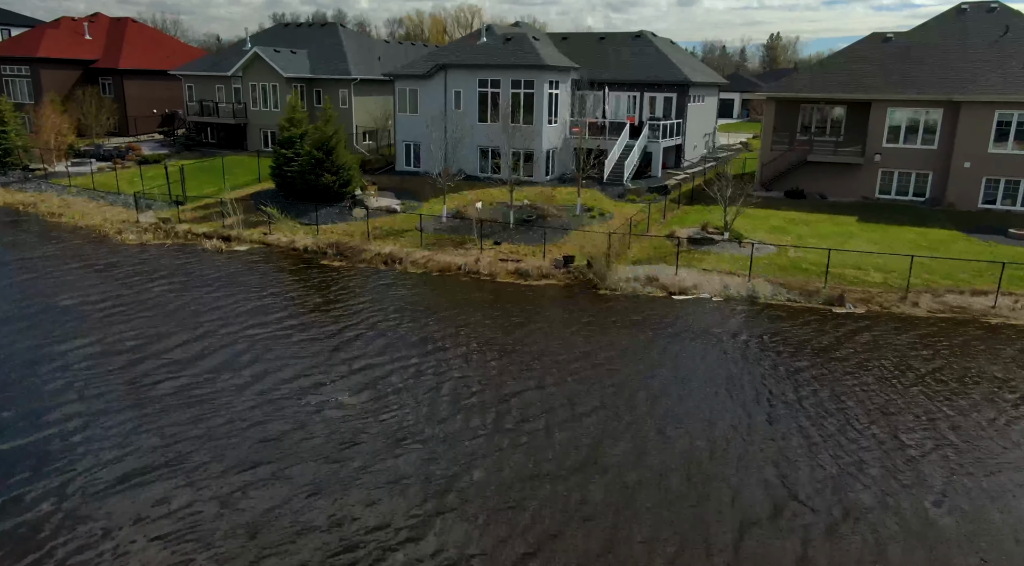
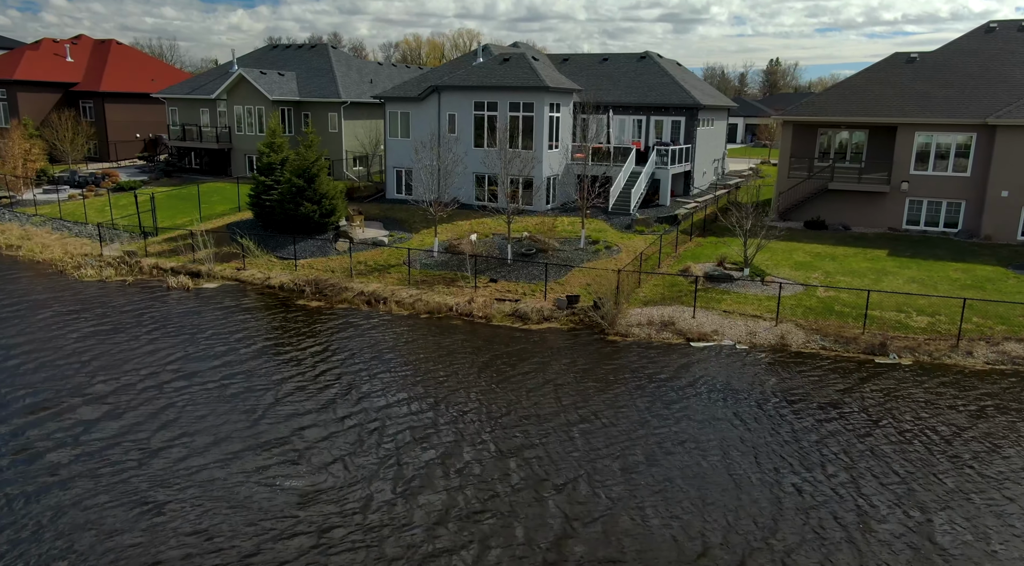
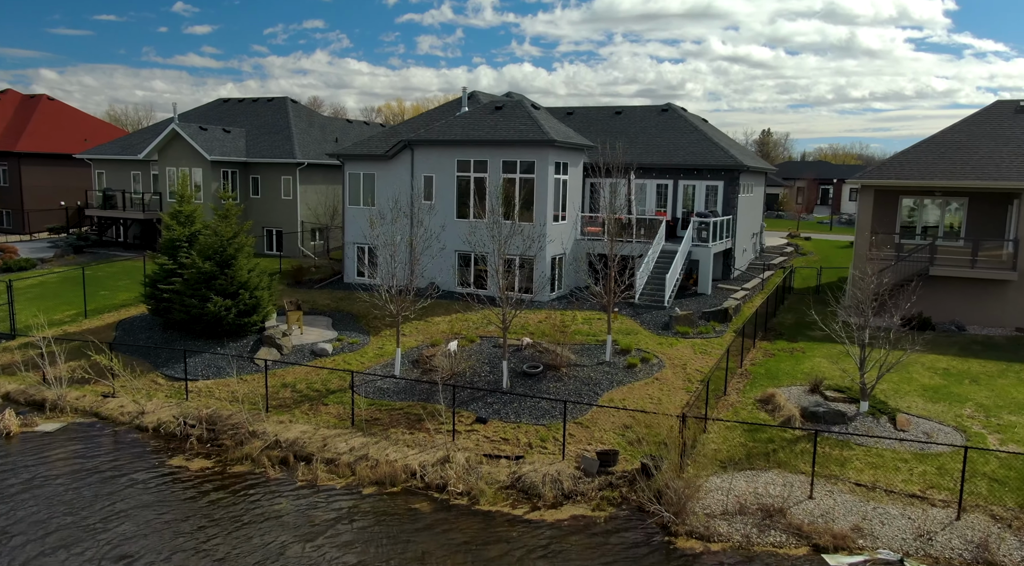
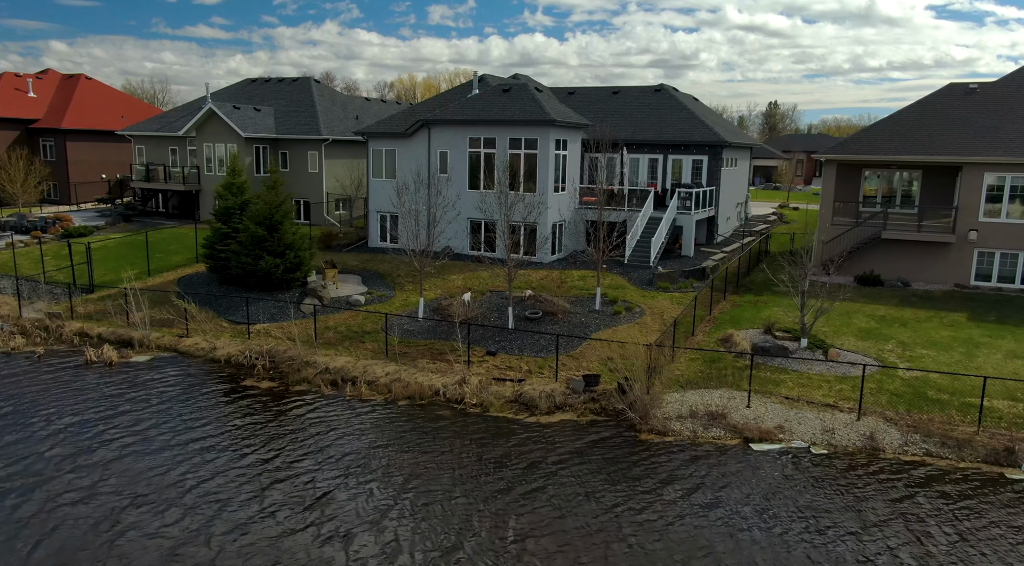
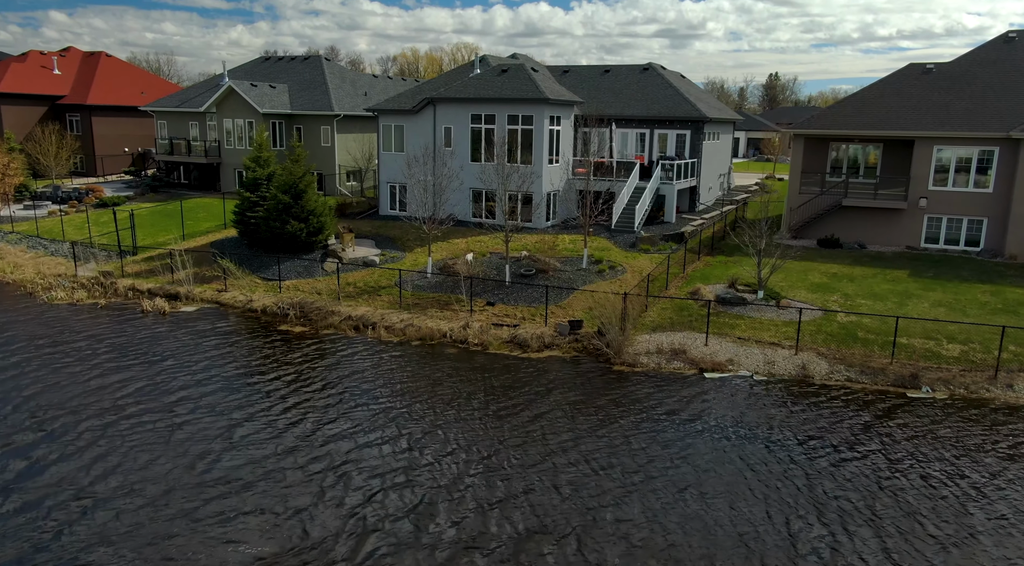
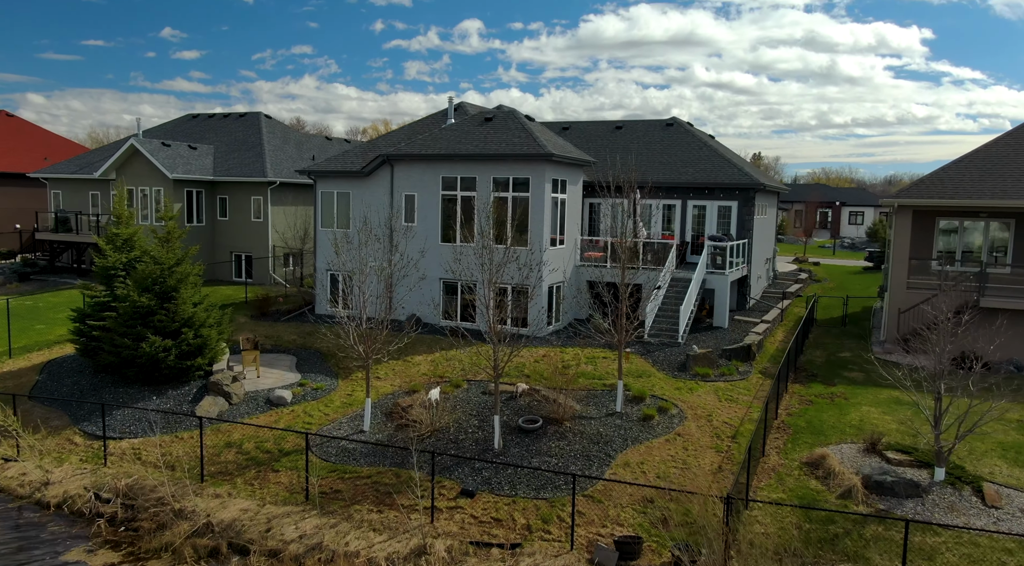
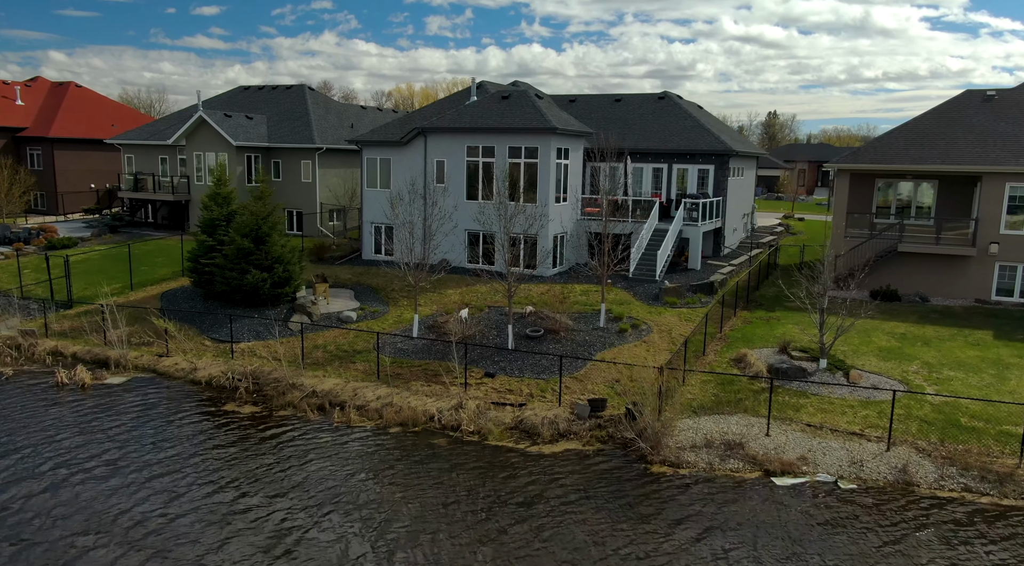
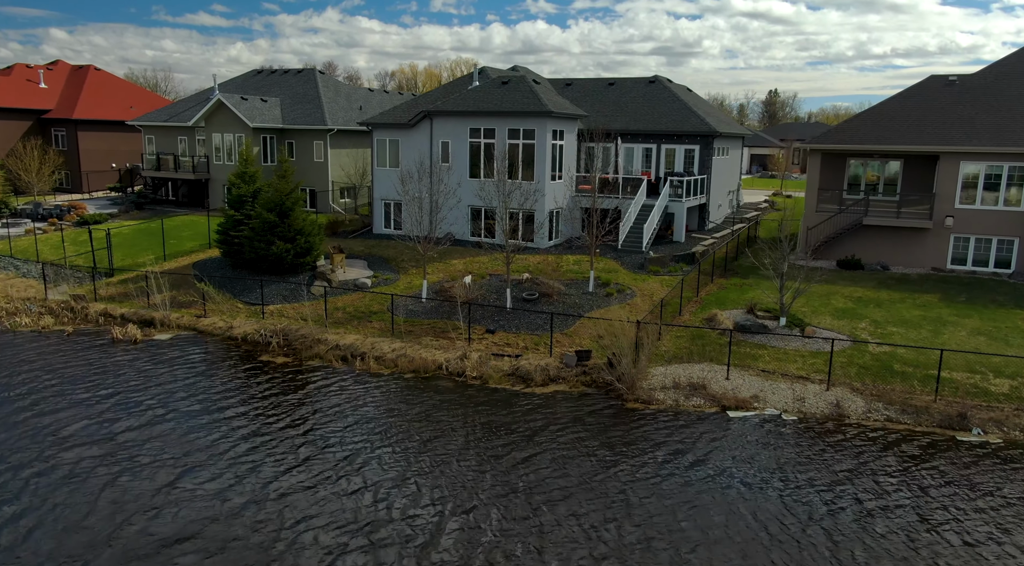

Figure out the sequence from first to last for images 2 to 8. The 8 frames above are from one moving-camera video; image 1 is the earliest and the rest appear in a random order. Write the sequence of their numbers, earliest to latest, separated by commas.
2, 5, 8, 4, 7, 3, 6
